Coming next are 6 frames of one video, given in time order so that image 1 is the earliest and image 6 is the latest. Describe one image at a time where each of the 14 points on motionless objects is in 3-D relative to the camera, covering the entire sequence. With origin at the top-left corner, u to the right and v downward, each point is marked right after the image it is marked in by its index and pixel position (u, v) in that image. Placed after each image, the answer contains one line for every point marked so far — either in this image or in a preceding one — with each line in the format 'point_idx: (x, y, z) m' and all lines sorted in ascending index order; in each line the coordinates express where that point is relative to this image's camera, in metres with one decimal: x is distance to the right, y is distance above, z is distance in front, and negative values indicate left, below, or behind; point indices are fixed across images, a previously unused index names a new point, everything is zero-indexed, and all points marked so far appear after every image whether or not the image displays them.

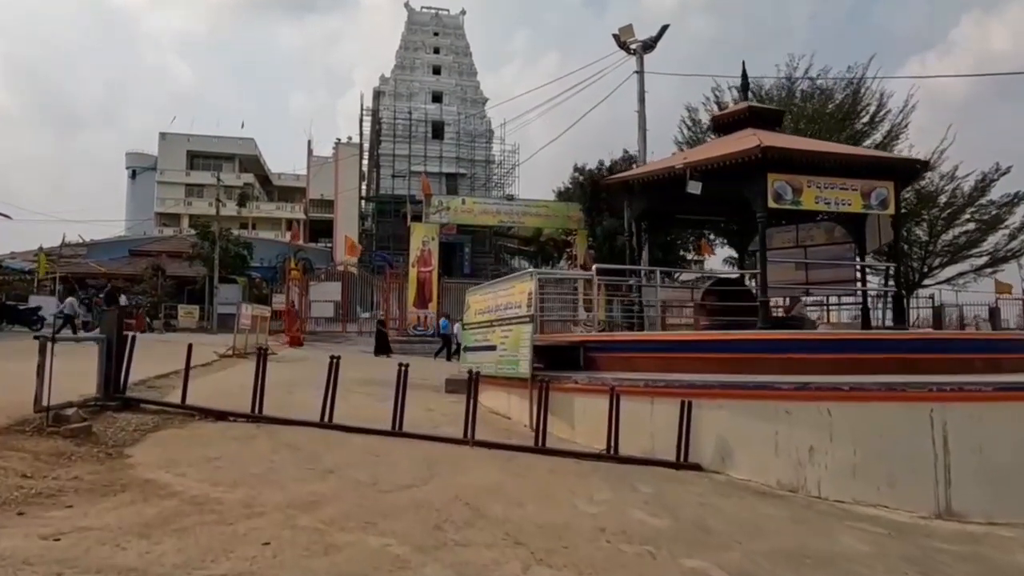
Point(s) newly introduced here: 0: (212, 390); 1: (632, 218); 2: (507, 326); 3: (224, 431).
0: (-5.5, -1.8, +12.2) m
1: (+2.3, +1.3, +12.6) m
2: (-0.1, -0.6, +10.1) m
3: (-3.3, -1.7, +7.7) m
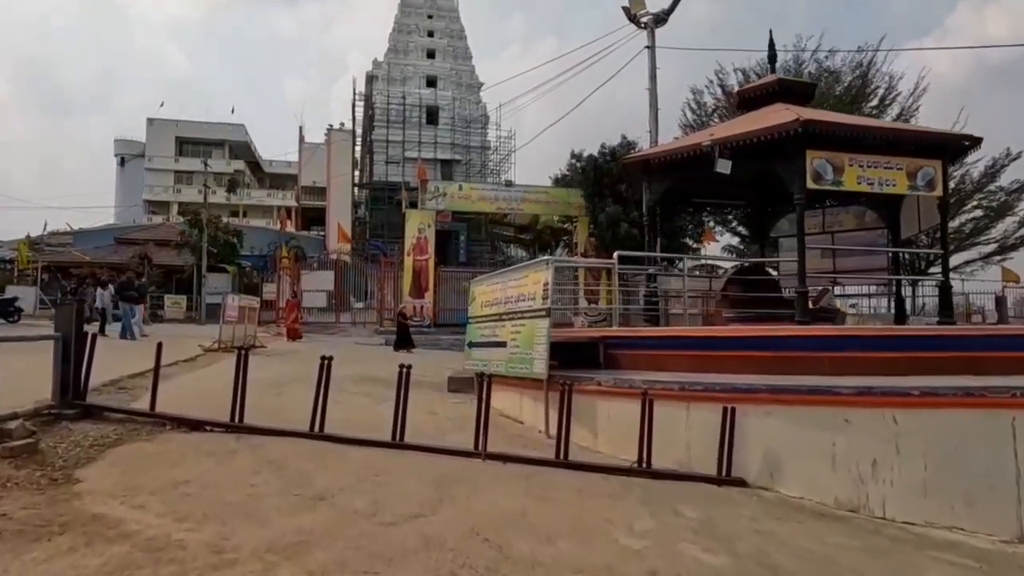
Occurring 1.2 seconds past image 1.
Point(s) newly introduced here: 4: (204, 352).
0: (-5.4, -1.6, +11.1) m
1: (+2.4, +1.5, +11.5) m
2: (+0.1, -0.4, +9.0) m
3: (-3.1, -1.6, +6.6) m
4: (-8.1, -1.7, +17.4) m
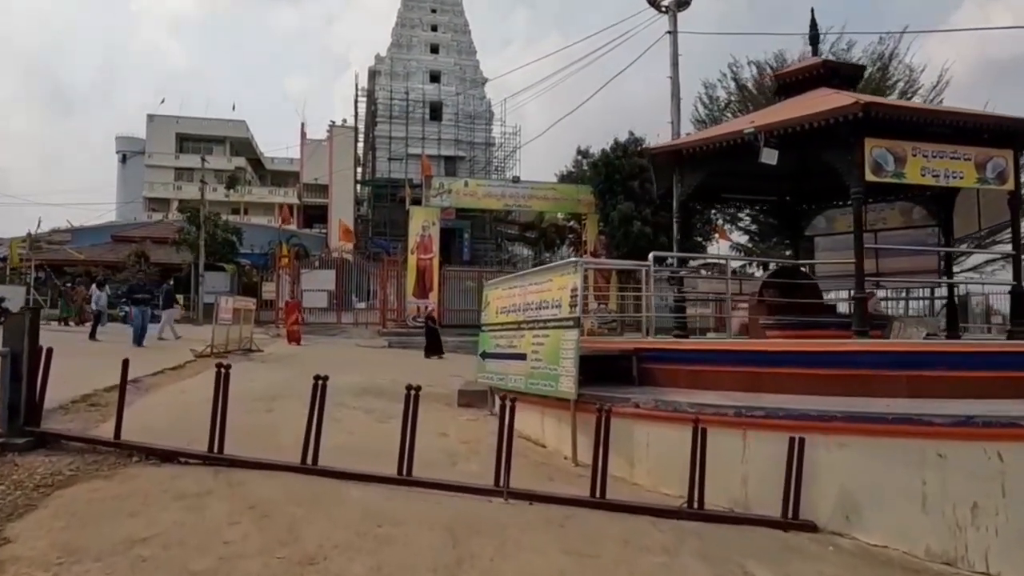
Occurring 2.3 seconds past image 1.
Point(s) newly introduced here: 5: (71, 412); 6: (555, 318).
0: (-5.1, -1.6, +10.1) m
1: (+2.7, +1.4, +10.4) m
2: (+0.4, -0.5, +8.0) m
3: (-2.9, -1.6, +5.5) m
4: (-7.8, -1.7, +16.3) m
5: (-5.4, -1.5, +8.1) m
6: (+0.5, -0.3, +7.7) m
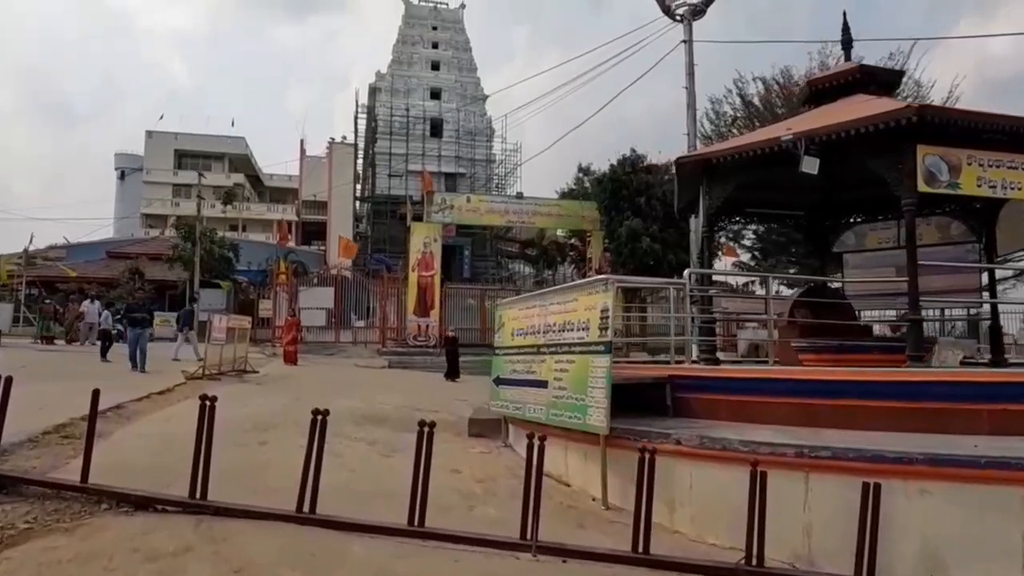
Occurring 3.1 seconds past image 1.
0: (-4.9, -1.9, +9.2) m
1: (+2.9, +1.1, +9.7) m
2: (+0.6, -0.7, +7.2) m
3: (-2.6, -1.8, +4.7) m
4: (-7.6, -2.1, +15.5) m
5: (-5.2, -1.7, +7.3) m
6: (+0.7, -0.6, +6.9) m
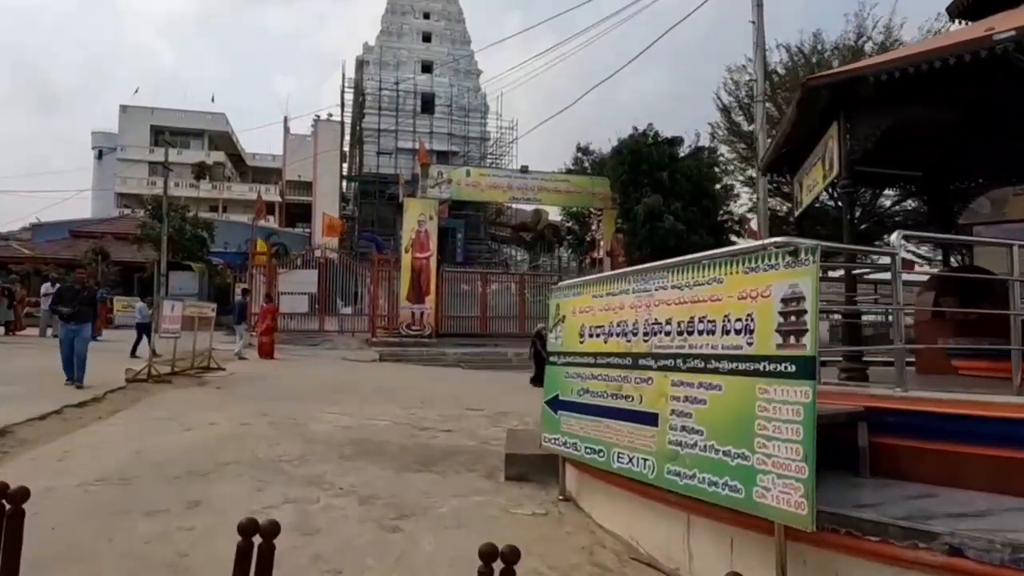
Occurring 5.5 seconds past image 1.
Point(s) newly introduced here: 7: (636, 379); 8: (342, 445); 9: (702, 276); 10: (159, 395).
0: (-4.3, -1.7, +6.2) m
1: (+3.5, +1.4, +6.7) m
2: (+1.2, -0.5, +4.2) m
3: (-2.0, -1.6, +1.7) m
4: (-7.2, -1.7, +12.4) m
5: (-4.6, -1.5, +4.2) m
6: (+1.3, -0.4, +4.0) m
7: (+0.9, -0.6, +4.8) m
8: (-2.0, -1.8, +7.6) m
9: (+1.2, +0.1, +4.3) m
10: (-5.8, -1.7, +10.8) m
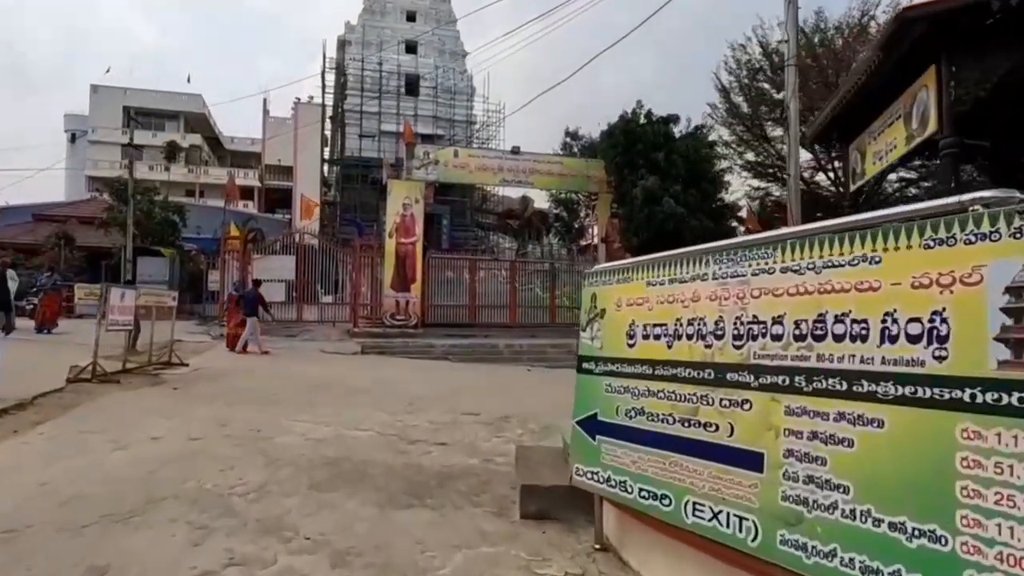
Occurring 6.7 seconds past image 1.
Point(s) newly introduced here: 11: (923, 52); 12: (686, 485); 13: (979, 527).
0: (-4.2, -1.5, +4.7) m
1: (+3.6, +1.5, +5.4) m
2: (+1.4, -0.5, +2.8) m
3: (-1.7, -1.6, +0.3) m
4: (-7.2, -1.5, +10.8) m
5: (-4.4, -1.4, +2.7) m
6: (+1.5, -0.3, +2.6) m
7: (+1.1, -0.6, +3.4) m
8: (-1.9, -1.6, +6.1) m
9: (+1.4, +0.2, +2.9) m
10: (-5.7, -1.5, +9.2) m
11: (+3.3, +2.0, +5.5) m
12: (+0.9, -1.0, +3.6) m
13: (+1.6, -0.8, +2.3) m
